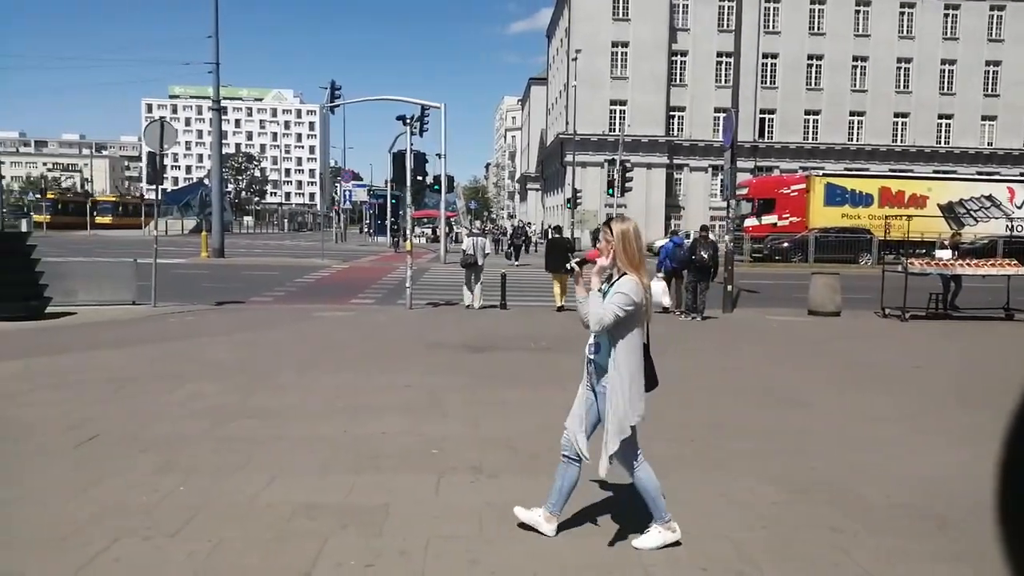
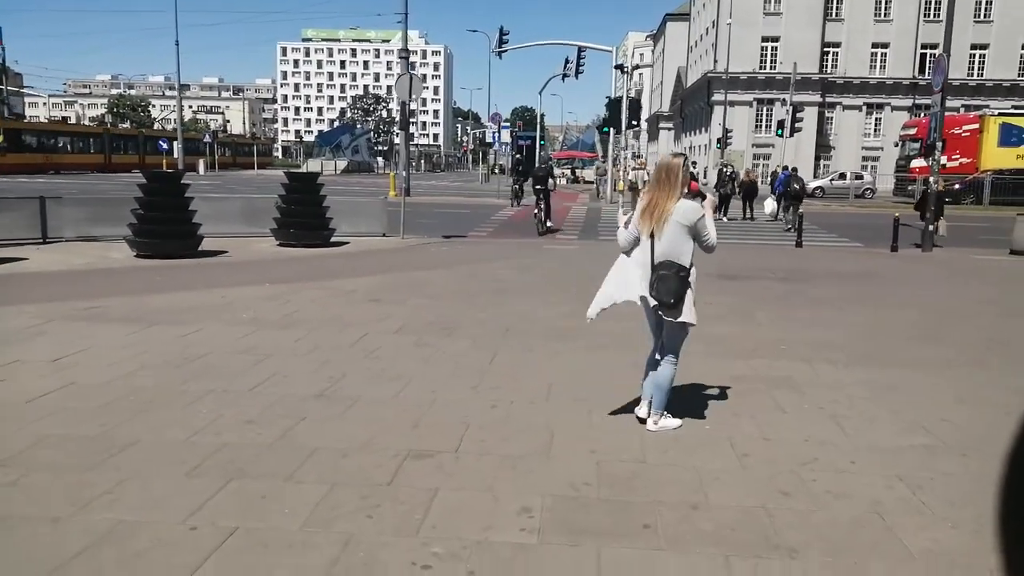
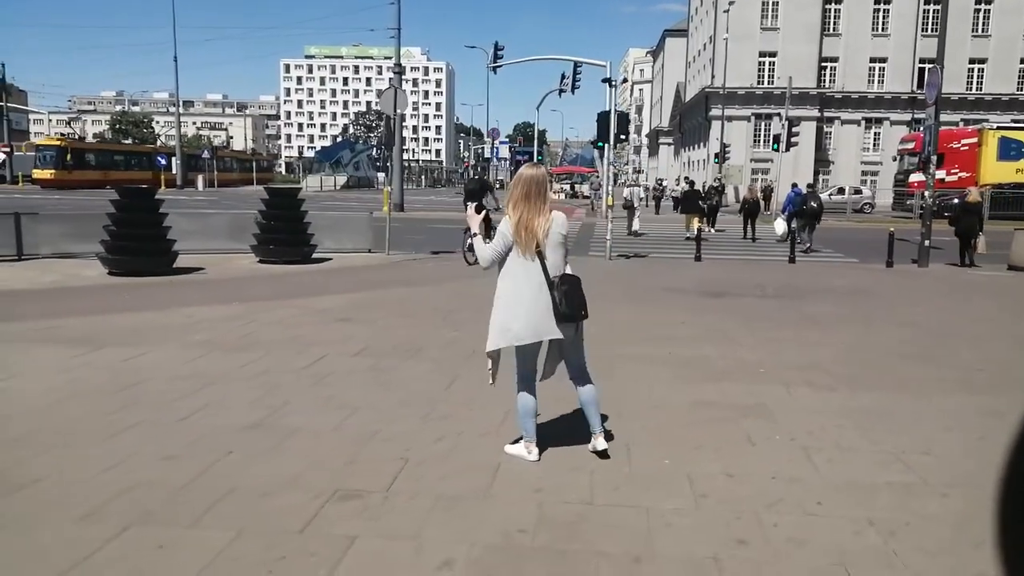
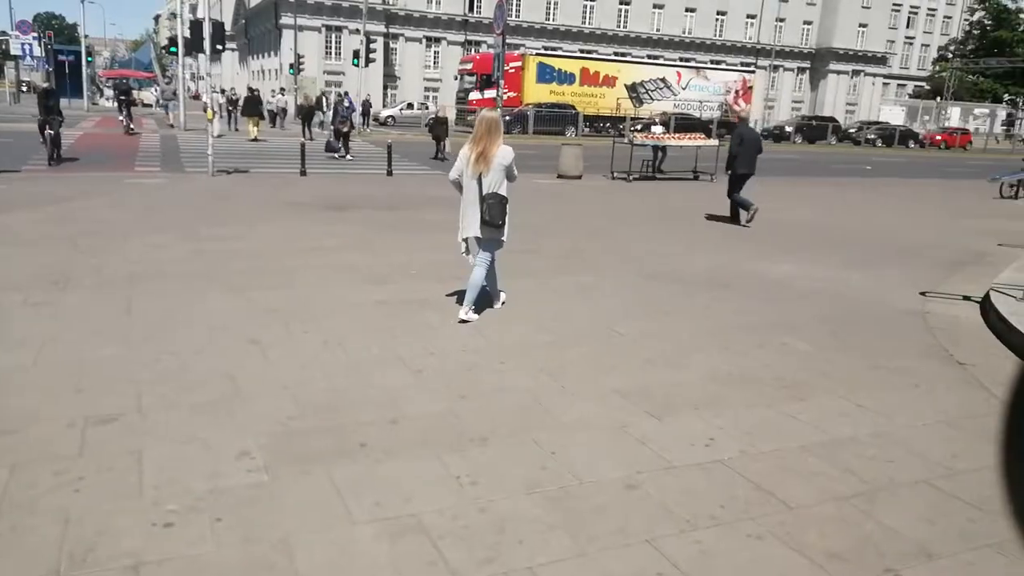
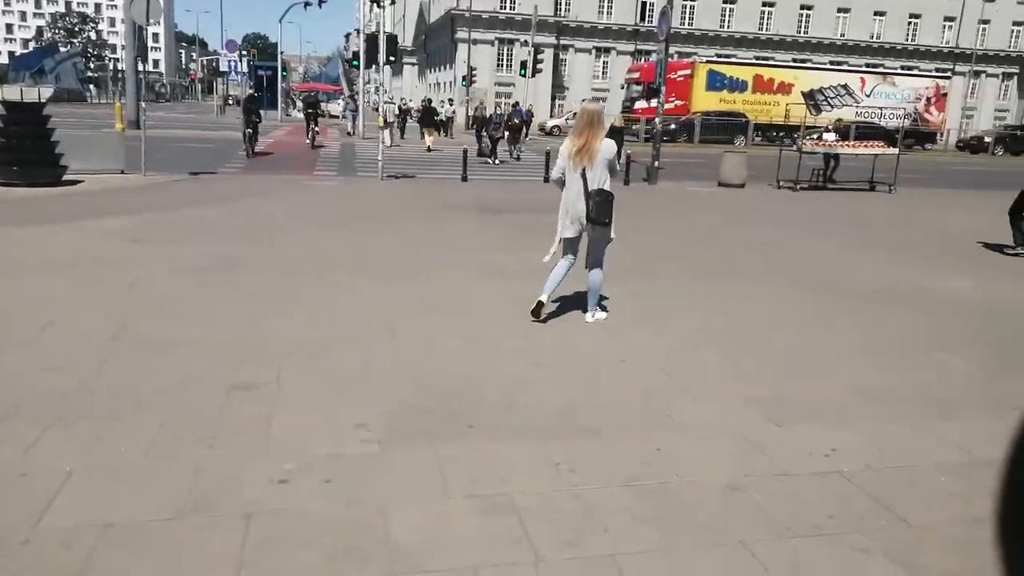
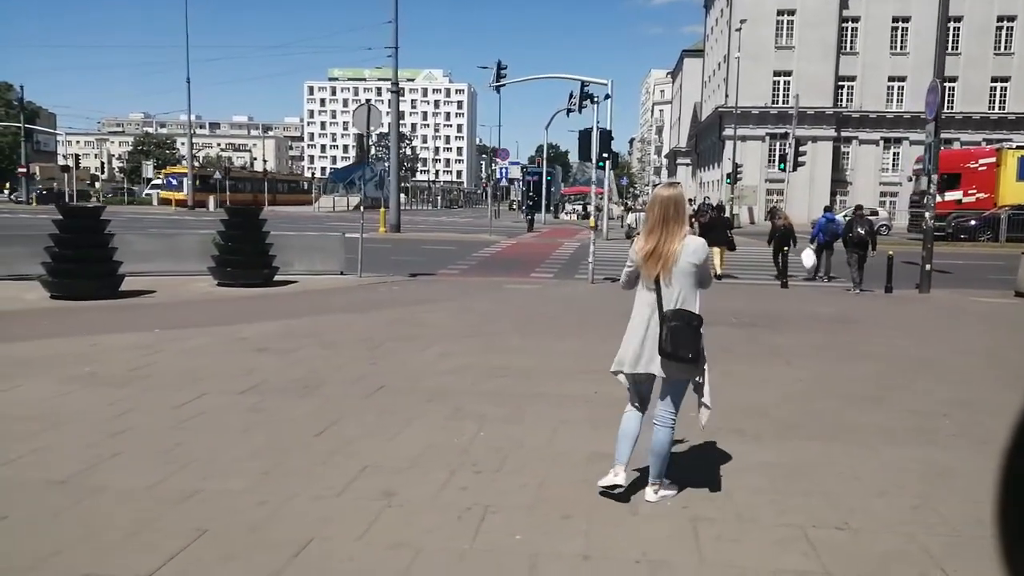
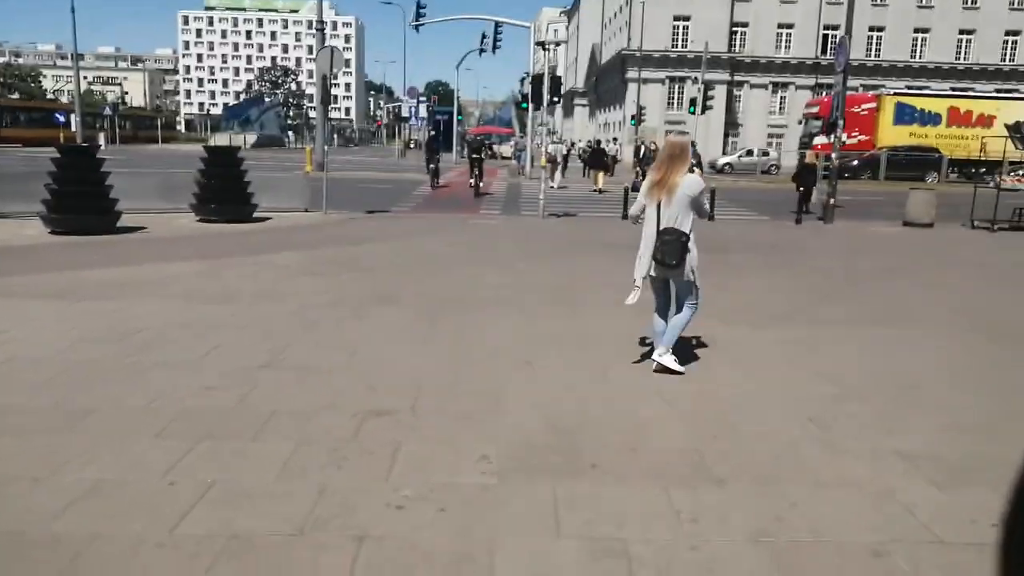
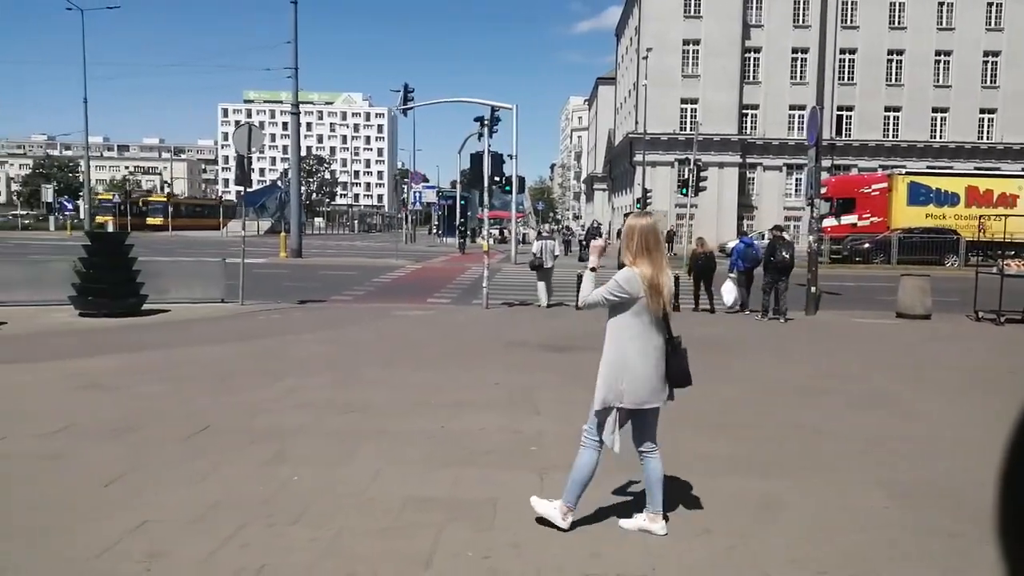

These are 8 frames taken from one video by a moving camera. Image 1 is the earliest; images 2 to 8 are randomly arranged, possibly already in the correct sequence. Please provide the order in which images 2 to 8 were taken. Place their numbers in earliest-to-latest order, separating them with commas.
8, 6, 3, 2, 7, 5, 4
